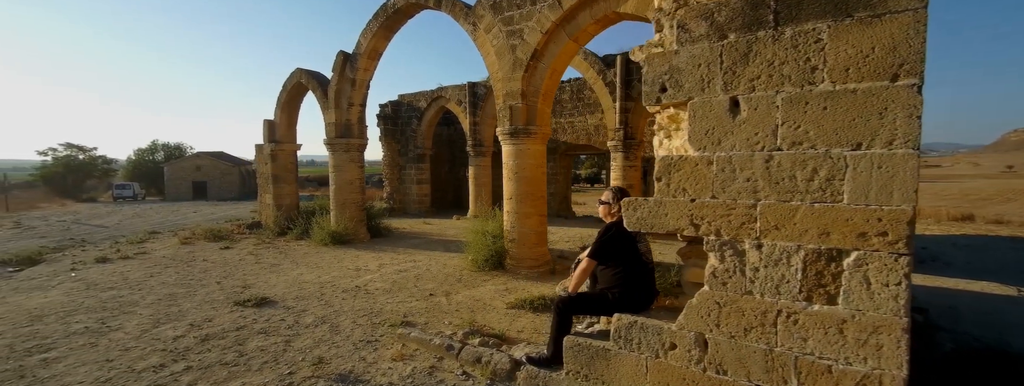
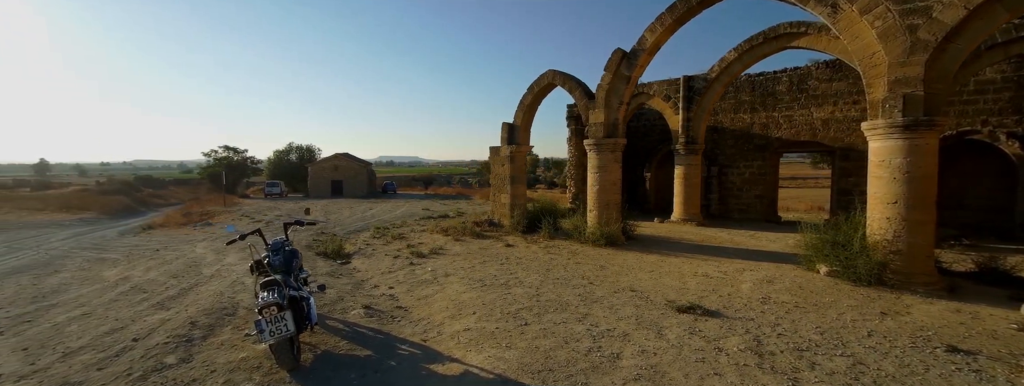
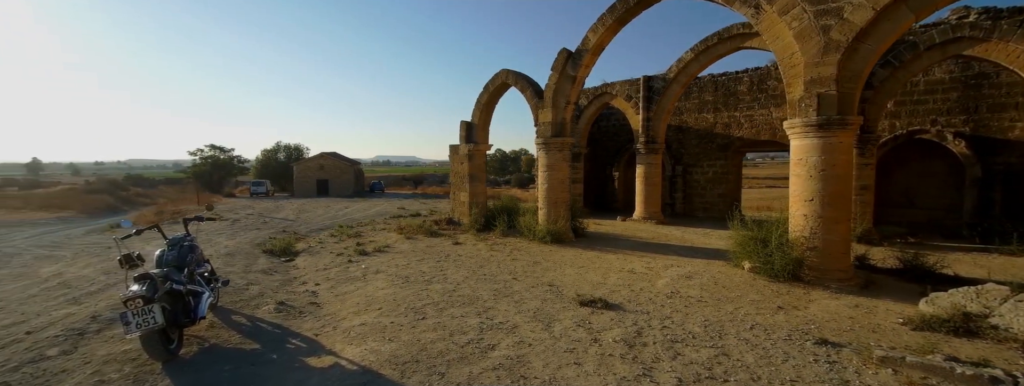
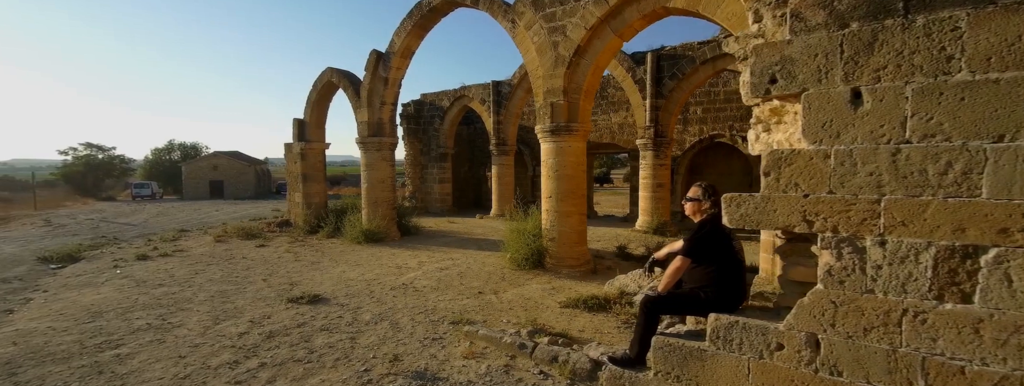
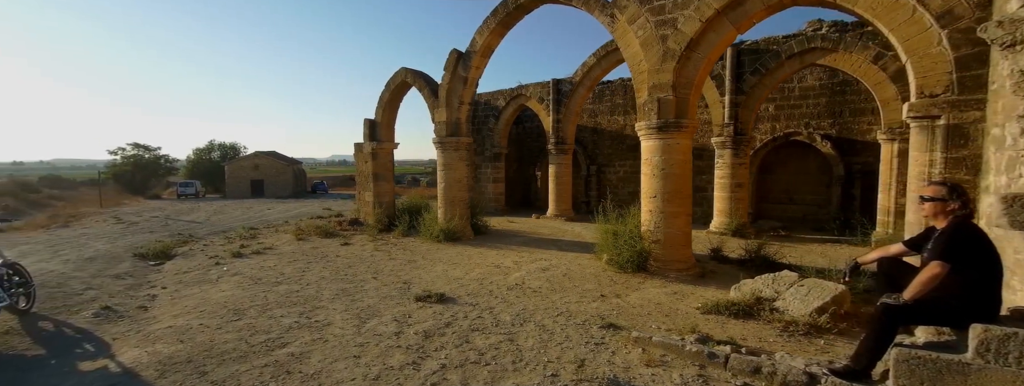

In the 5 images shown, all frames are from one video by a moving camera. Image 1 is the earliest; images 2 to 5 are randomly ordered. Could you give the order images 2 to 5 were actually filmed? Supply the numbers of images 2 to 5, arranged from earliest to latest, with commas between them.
4, 5, 3, 2
